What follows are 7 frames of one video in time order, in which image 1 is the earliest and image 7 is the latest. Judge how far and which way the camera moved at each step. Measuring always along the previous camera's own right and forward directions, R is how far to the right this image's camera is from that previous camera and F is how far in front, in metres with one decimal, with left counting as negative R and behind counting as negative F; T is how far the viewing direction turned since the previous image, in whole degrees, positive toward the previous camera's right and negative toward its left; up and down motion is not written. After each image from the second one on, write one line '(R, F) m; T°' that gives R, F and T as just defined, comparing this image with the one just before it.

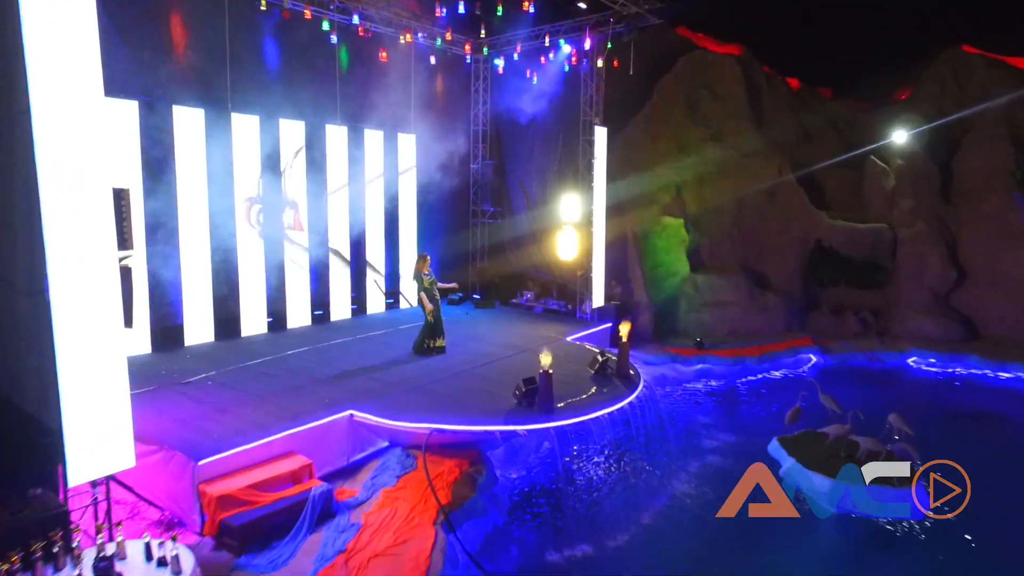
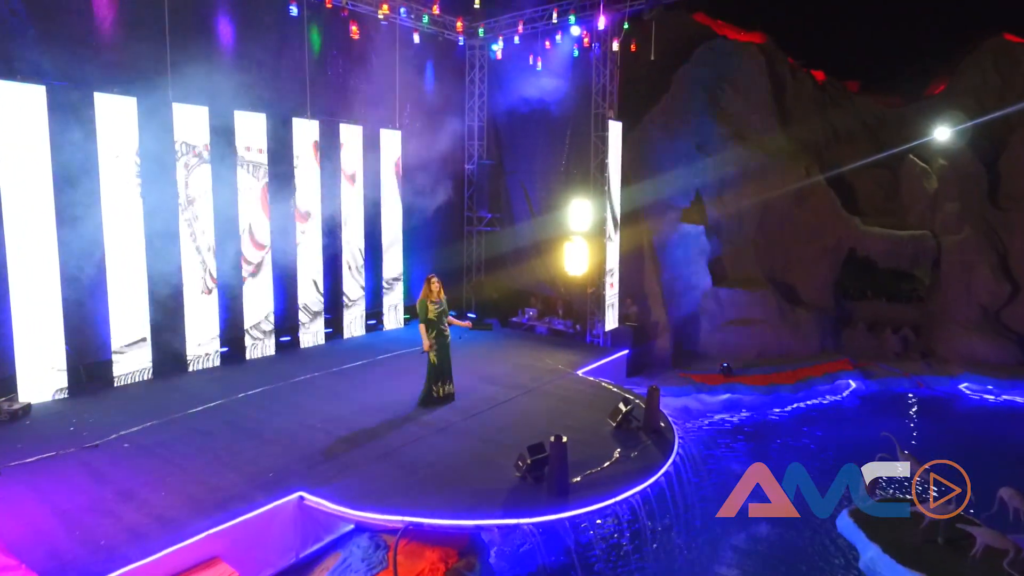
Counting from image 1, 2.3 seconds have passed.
(0.0, +1.6) m; 0°
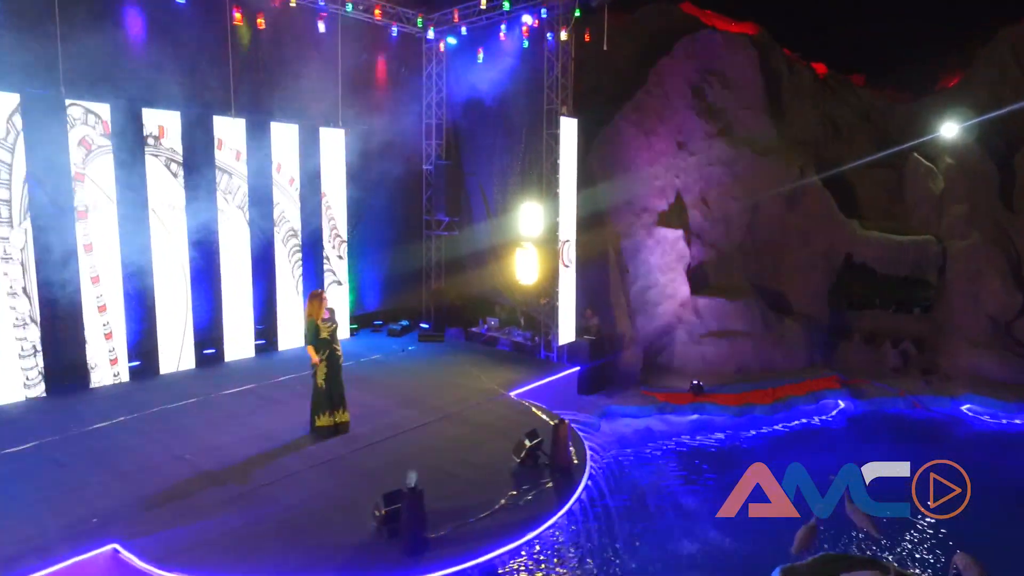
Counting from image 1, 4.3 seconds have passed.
(+1.3, +0.8) m; -2°
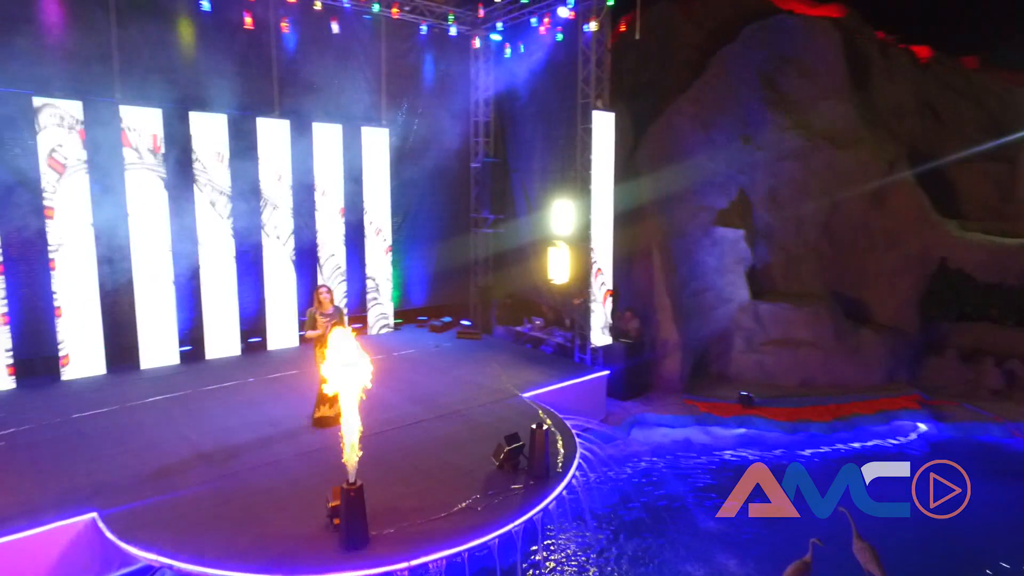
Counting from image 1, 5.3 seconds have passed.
(+1.1, +0.3) m; -10°
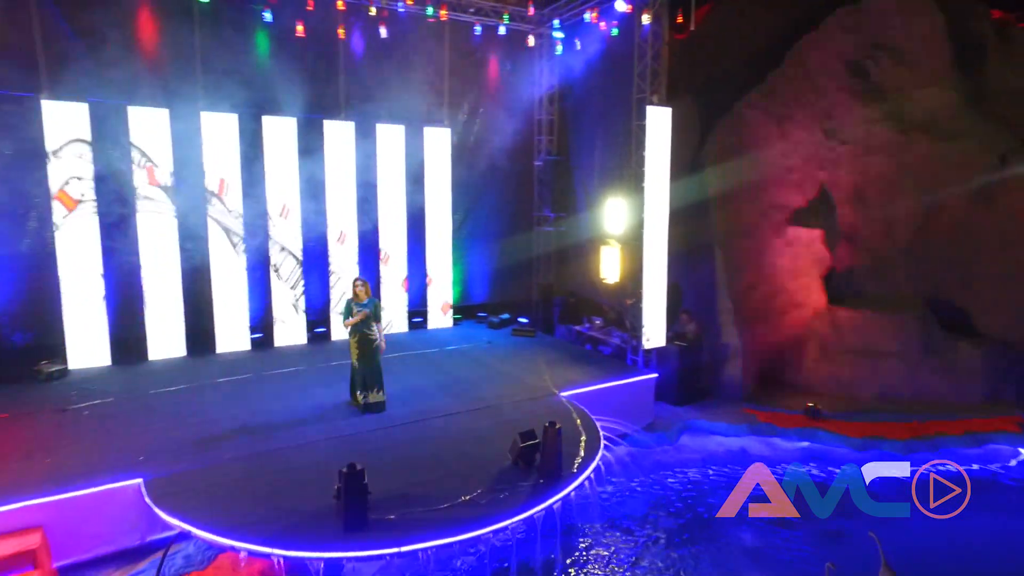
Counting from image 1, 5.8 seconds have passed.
(+0.7, 0.0) m; -9°
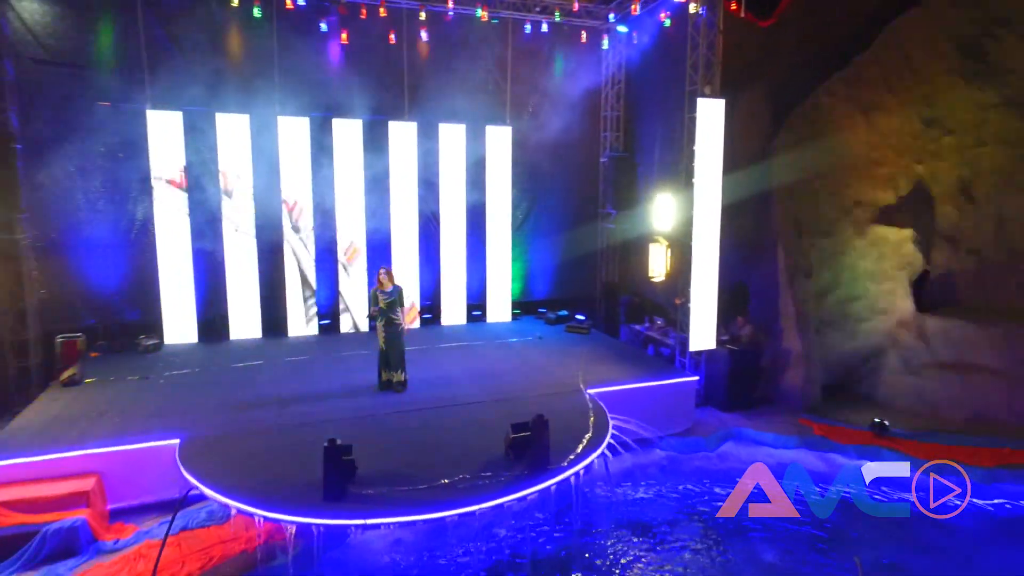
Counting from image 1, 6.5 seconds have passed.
(+1.1, 0.0) m; -11°
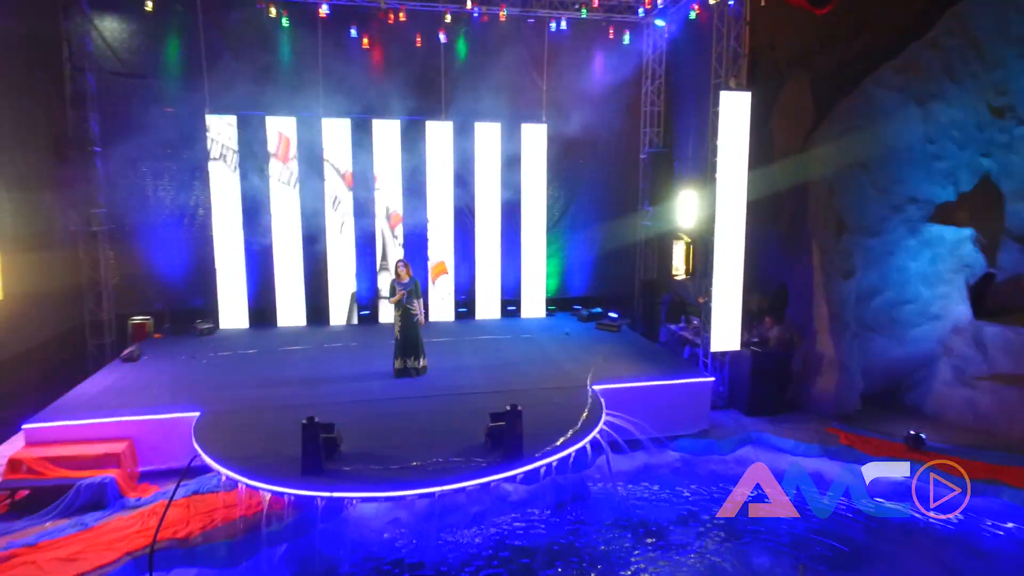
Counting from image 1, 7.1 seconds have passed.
(+1.0, -0.1) m; -8°
